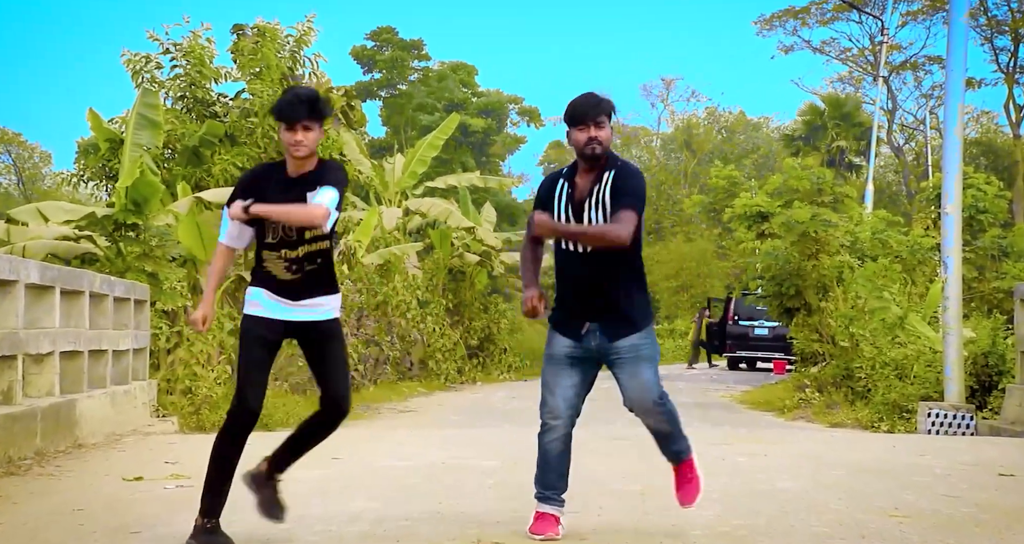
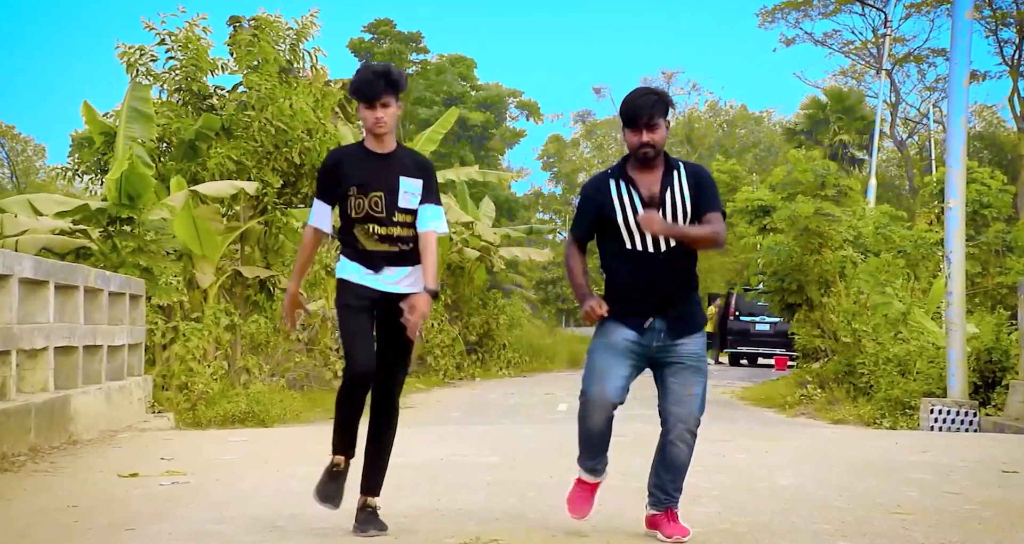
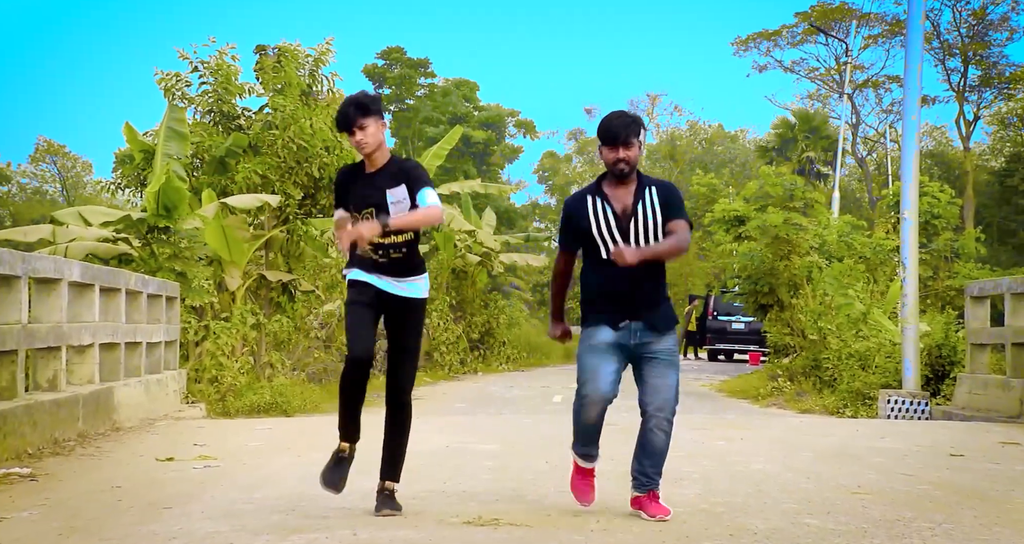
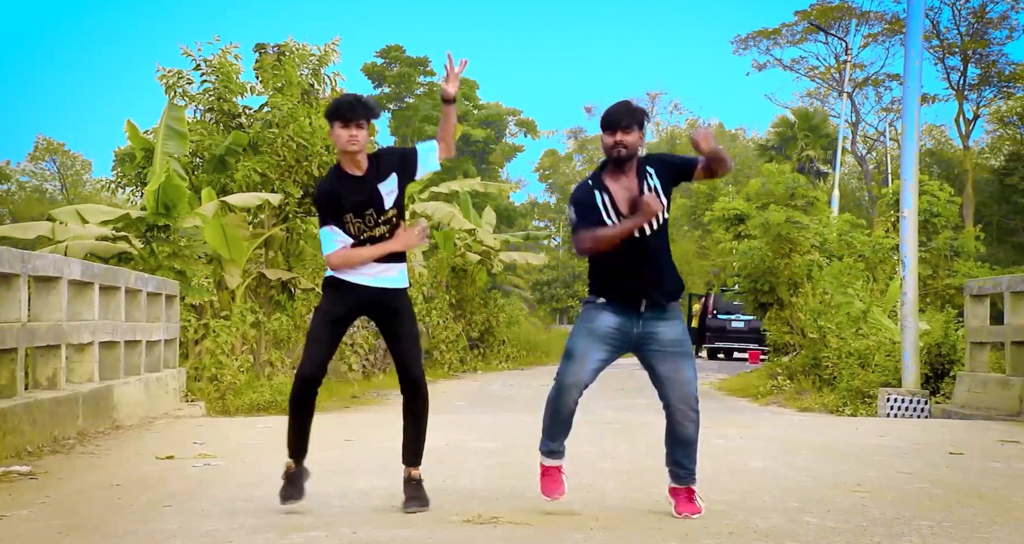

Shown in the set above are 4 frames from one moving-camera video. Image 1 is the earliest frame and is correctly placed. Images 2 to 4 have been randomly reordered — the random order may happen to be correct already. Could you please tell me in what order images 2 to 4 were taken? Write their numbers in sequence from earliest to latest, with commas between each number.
3, 2, 4
